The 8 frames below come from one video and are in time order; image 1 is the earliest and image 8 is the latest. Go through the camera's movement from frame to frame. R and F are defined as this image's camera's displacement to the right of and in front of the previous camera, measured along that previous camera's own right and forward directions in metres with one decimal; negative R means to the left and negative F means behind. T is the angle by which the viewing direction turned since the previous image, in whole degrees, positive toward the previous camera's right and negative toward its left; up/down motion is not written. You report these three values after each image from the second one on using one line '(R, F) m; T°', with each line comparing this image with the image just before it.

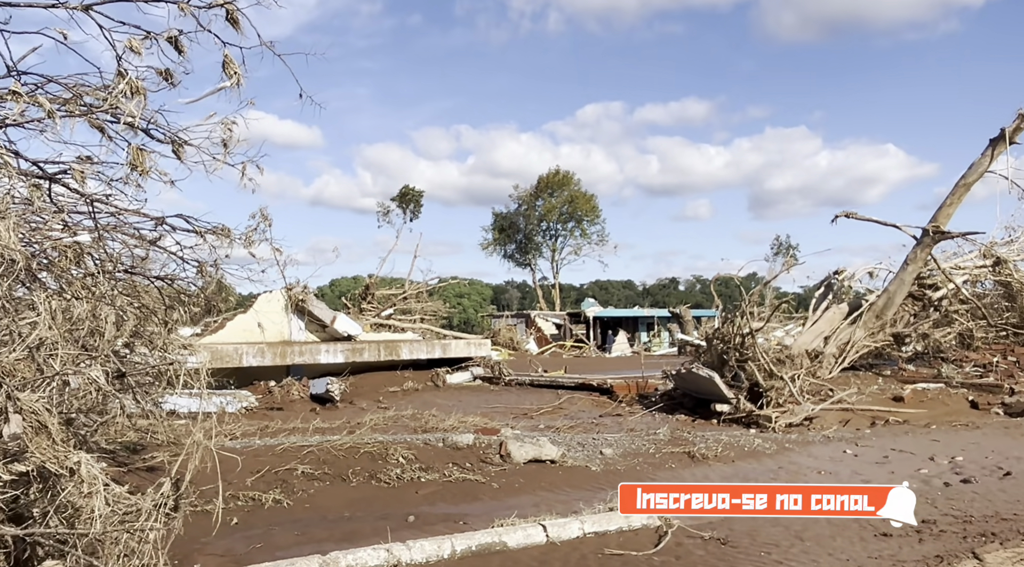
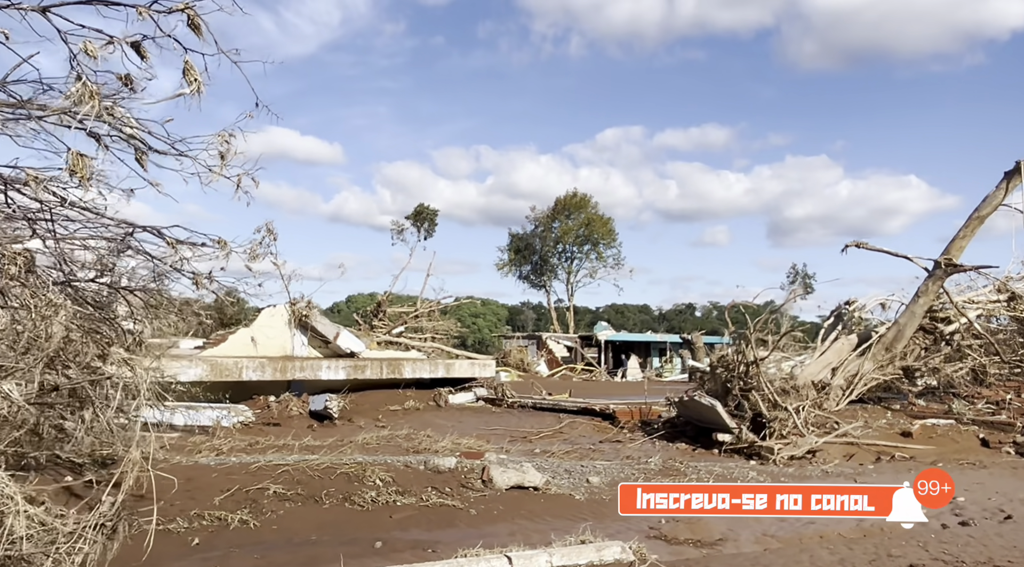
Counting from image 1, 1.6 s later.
(+0.2, +0.1) m; -1°
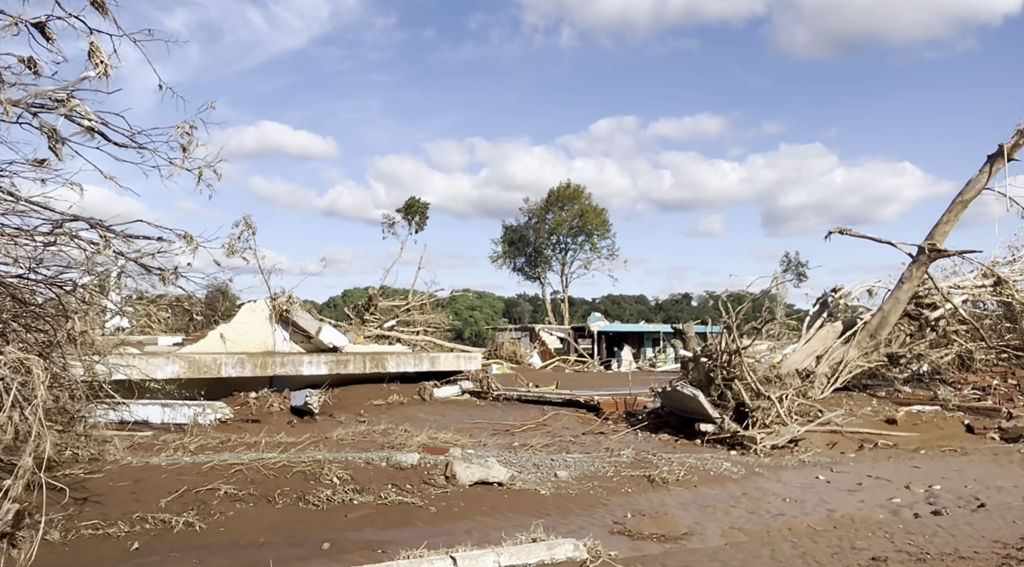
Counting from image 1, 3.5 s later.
(+0.2, +0.1) m; 0°
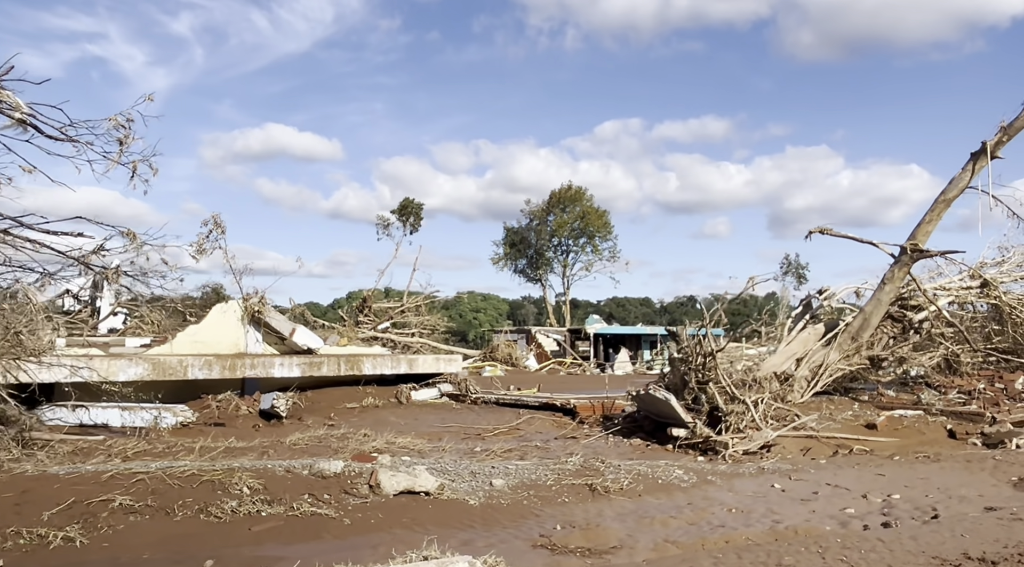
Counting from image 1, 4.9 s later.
(+0.5, +0.3) m; 0°
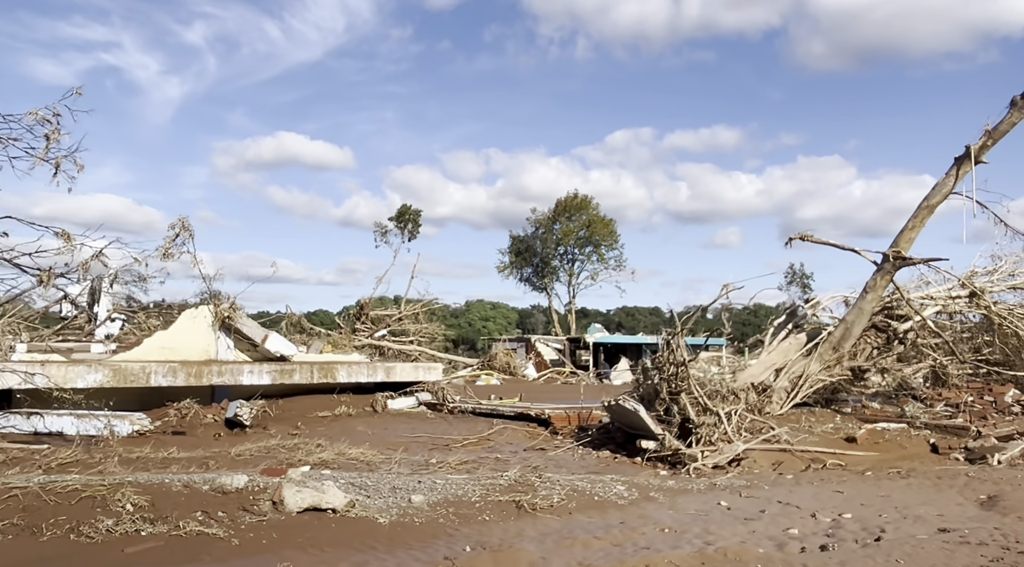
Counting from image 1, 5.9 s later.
(+0.6, +0.3) m; -1°
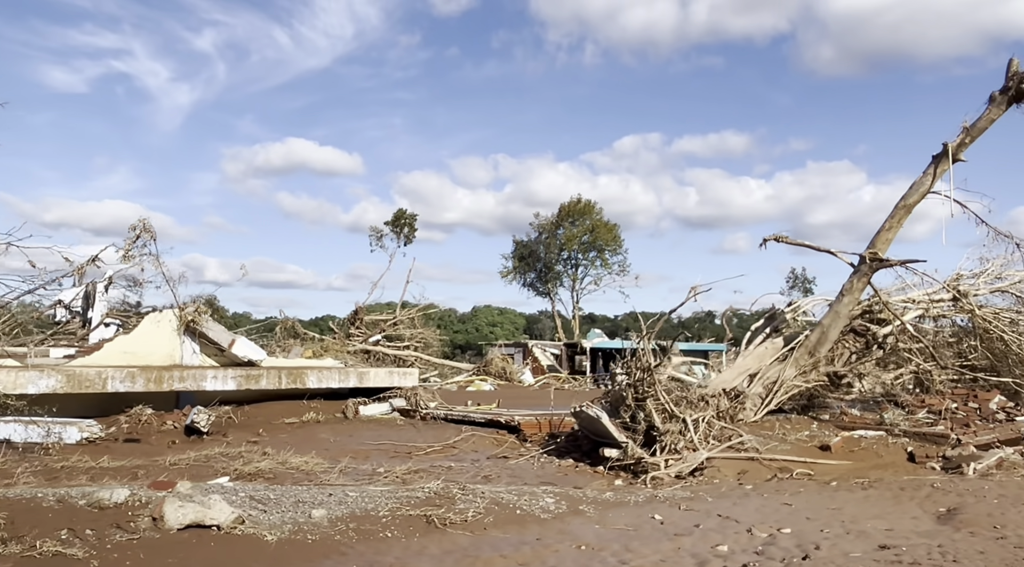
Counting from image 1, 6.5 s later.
(+0.6, +0.4) m; 0°
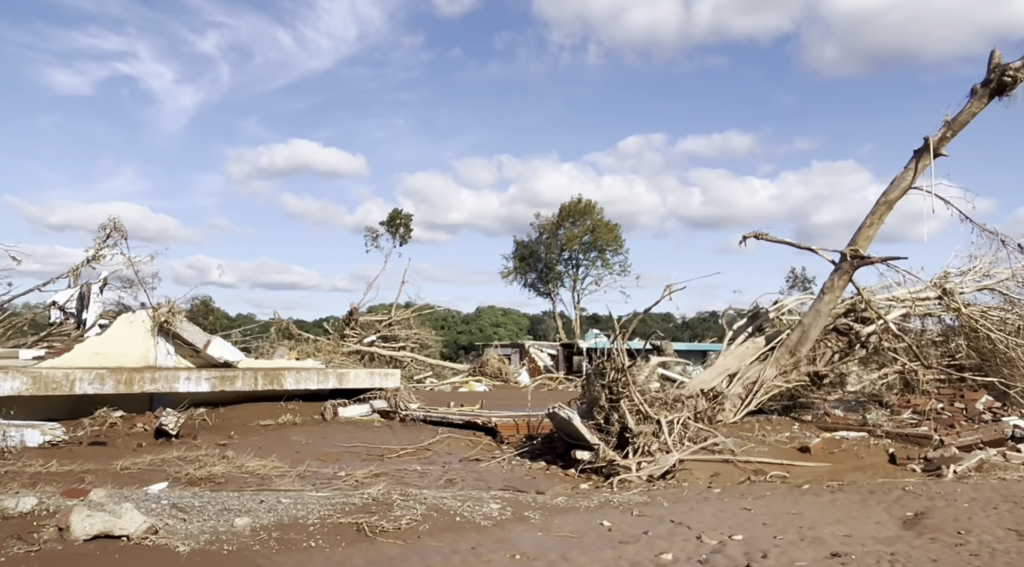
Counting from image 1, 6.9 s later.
(+0.4, +0.2) m; 0°
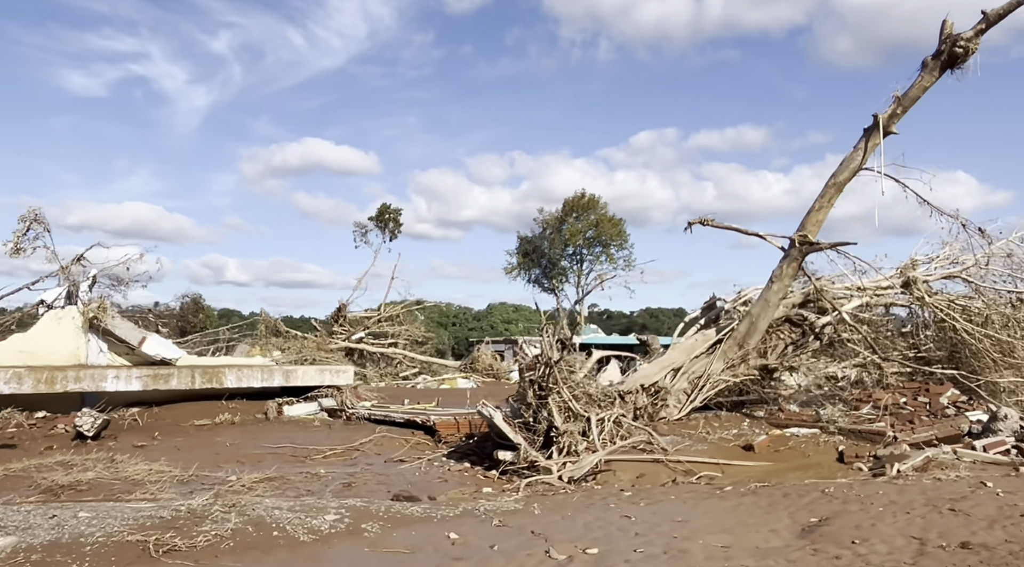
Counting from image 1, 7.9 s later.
(+1.1, +0.6) m; -1°
